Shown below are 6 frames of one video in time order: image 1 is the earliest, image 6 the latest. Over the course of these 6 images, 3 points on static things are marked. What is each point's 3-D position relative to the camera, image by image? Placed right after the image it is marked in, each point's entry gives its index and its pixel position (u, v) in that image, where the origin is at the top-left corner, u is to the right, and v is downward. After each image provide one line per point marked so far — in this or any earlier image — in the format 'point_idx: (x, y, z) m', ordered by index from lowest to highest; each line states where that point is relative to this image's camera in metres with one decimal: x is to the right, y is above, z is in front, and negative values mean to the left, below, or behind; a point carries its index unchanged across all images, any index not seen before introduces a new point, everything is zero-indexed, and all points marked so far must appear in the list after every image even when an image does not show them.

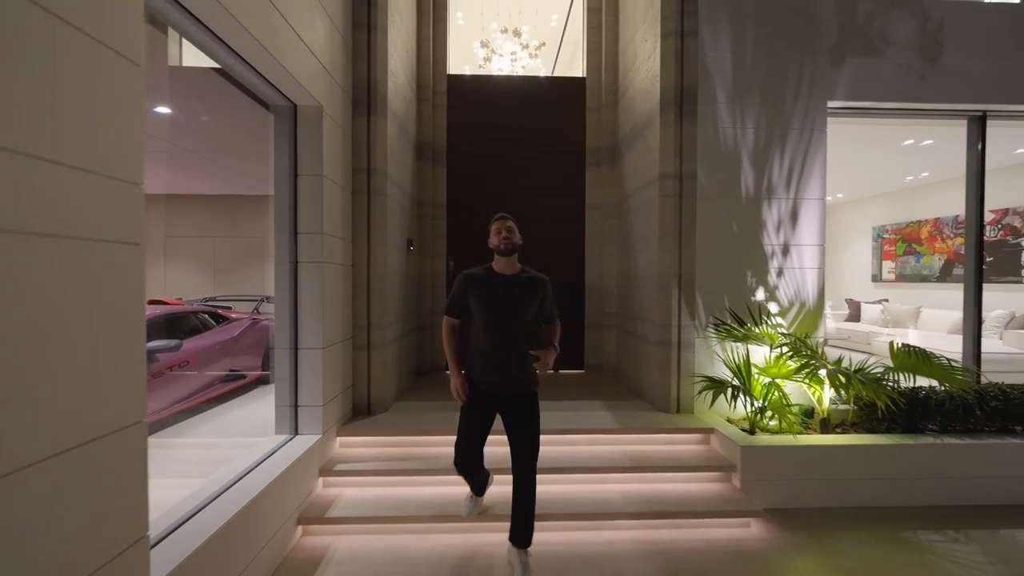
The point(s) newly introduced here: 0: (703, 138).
0: (+2.0, +1.5, +3.4) m
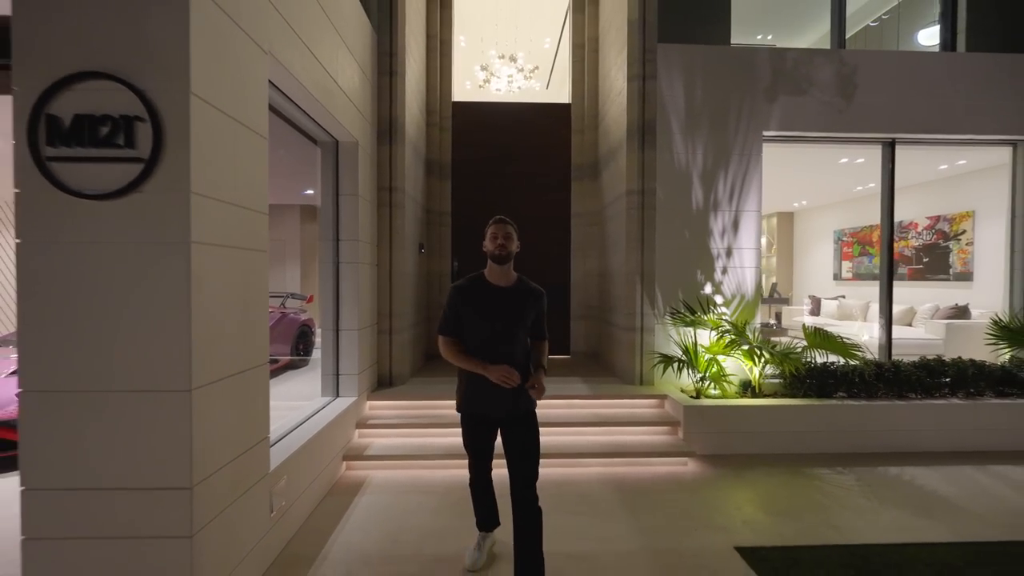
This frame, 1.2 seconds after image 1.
0: (+1.9, +1.6, +4.2) m
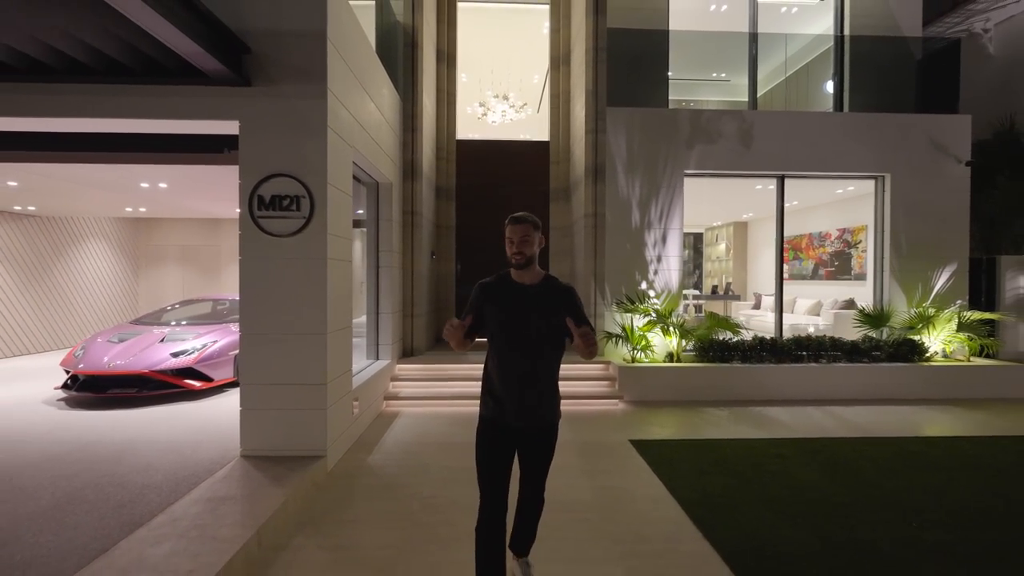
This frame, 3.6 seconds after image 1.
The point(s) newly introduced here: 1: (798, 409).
0: (+1.7, +1.6, +5.7) m
1: (+4.2, -1.8, +4.9) m
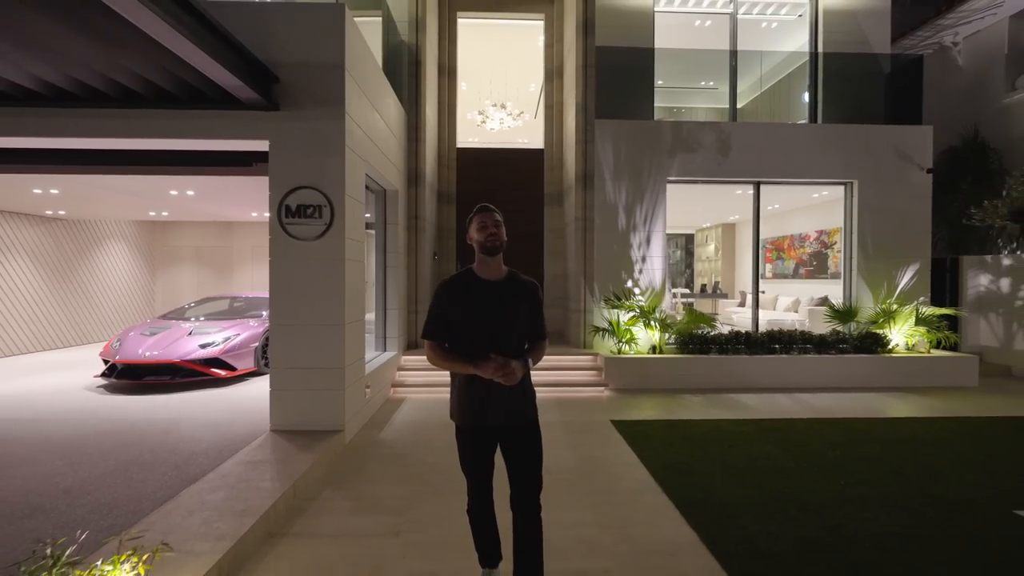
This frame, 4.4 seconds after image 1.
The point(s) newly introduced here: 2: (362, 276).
0: (+1.6, +1.7, +6.2) m
1: (+4.1, -1.8, +5.4) m
2: (-1.9, +0.2, +4.1) m
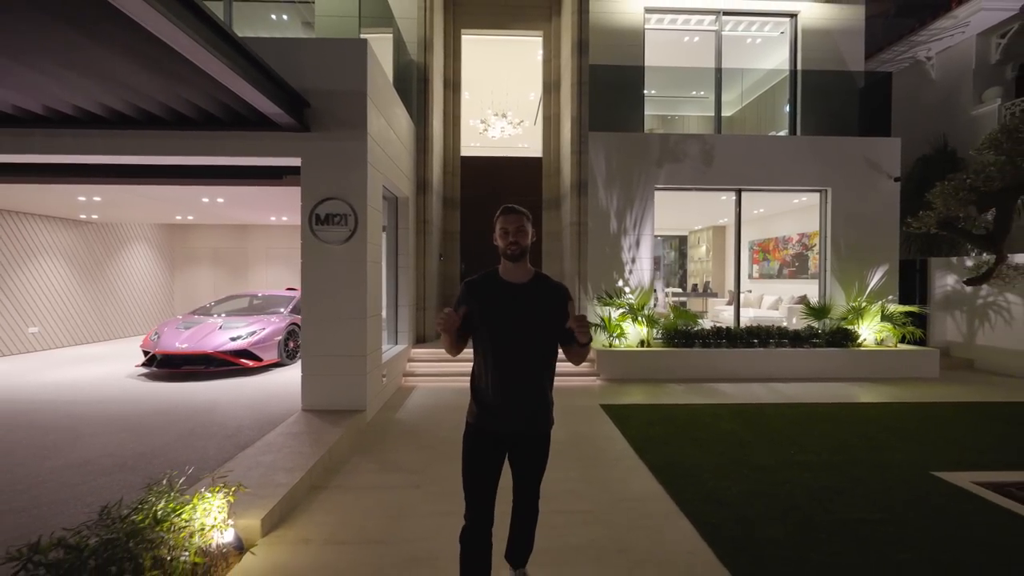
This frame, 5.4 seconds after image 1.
0: (+1.6, +1.7, +6.8) m
1: (+4.1, -1.7, +5.9) m
2: (-1.9, +0.2, +4.7) m
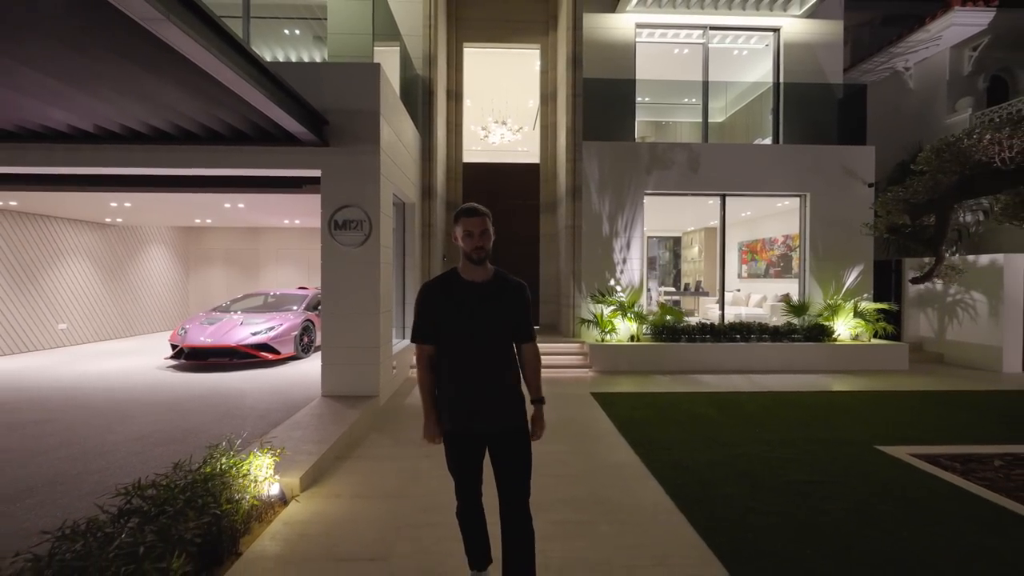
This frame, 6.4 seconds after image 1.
0: (+1.6, +1.7, +7.2) m
1: (+4.1, -1.7, +6.4) m
2: (-1.9, +0.2, +5.2) m
